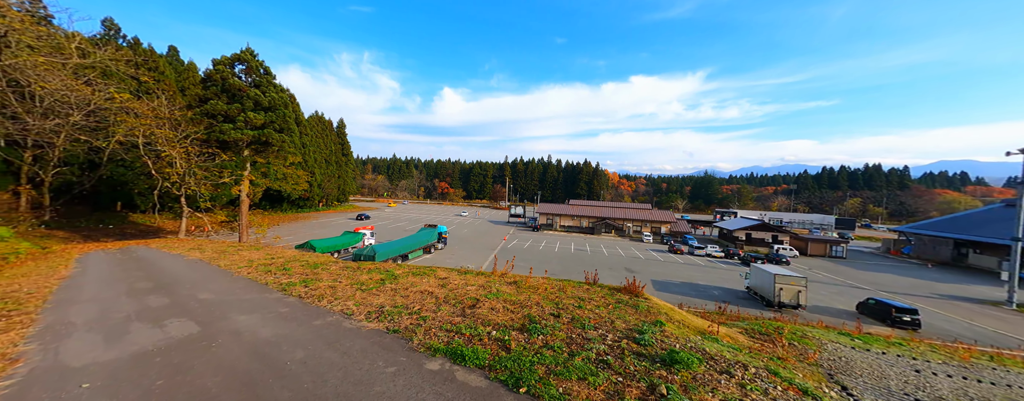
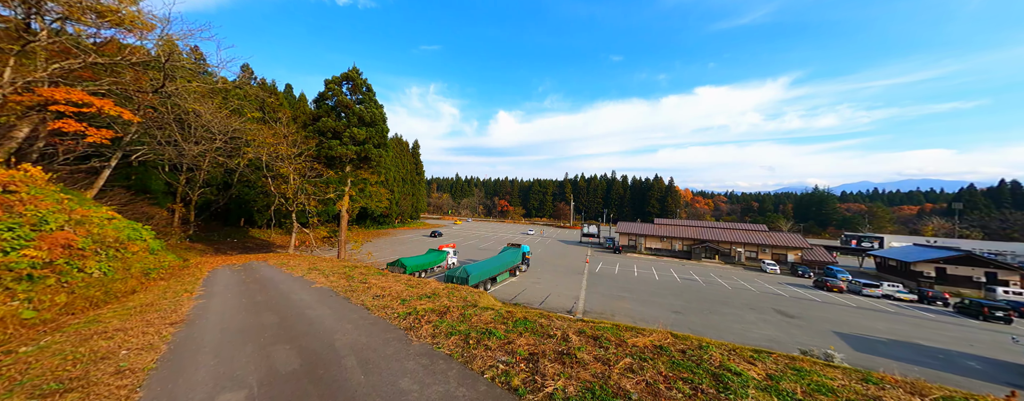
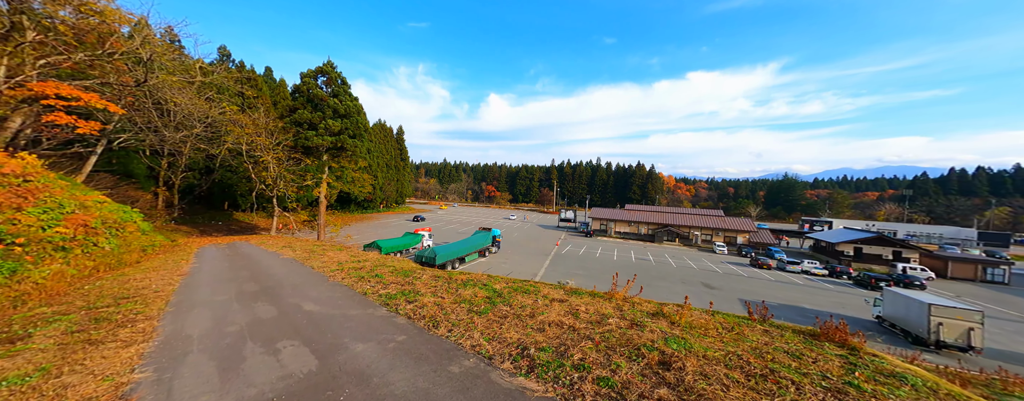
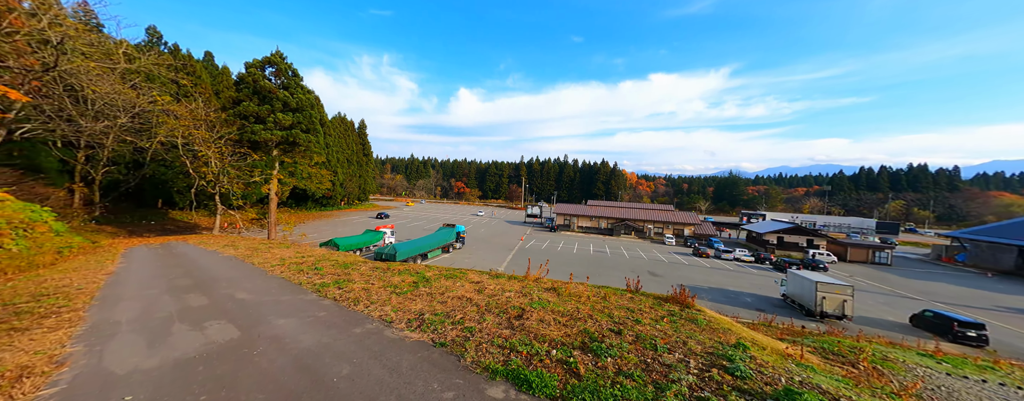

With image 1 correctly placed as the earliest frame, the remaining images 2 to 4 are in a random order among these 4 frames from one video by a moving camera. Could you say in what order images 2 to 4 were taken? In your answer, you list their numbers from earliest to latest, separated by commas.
4, 3, 2
